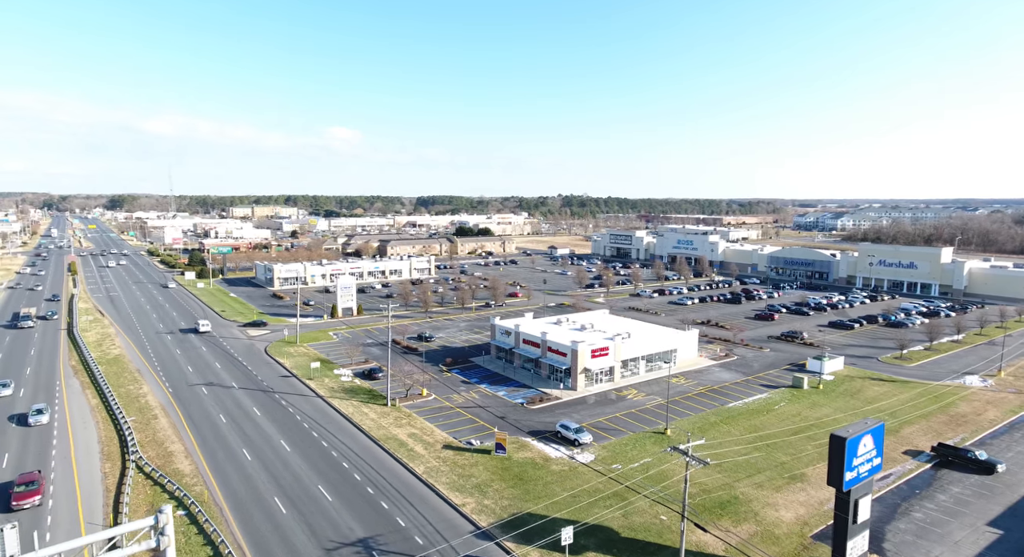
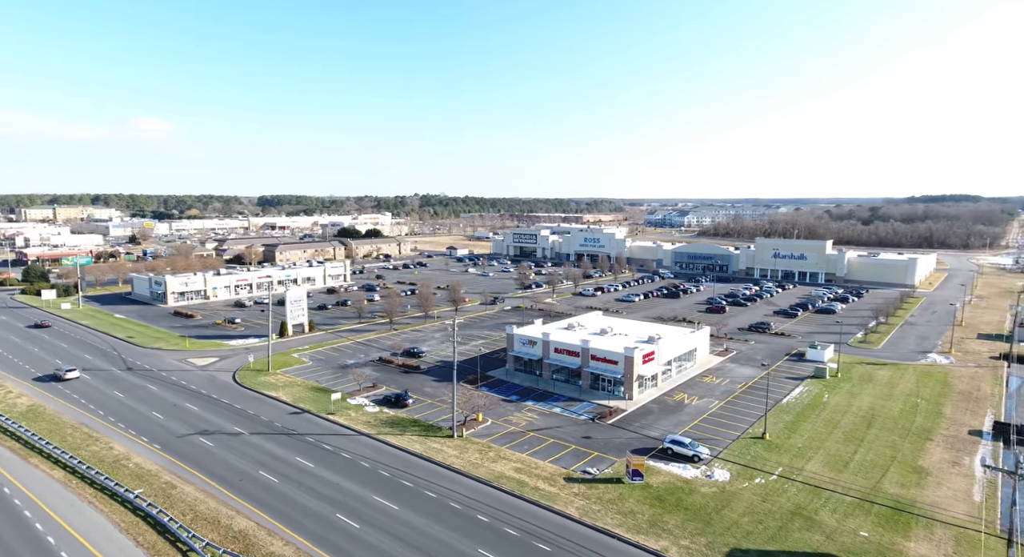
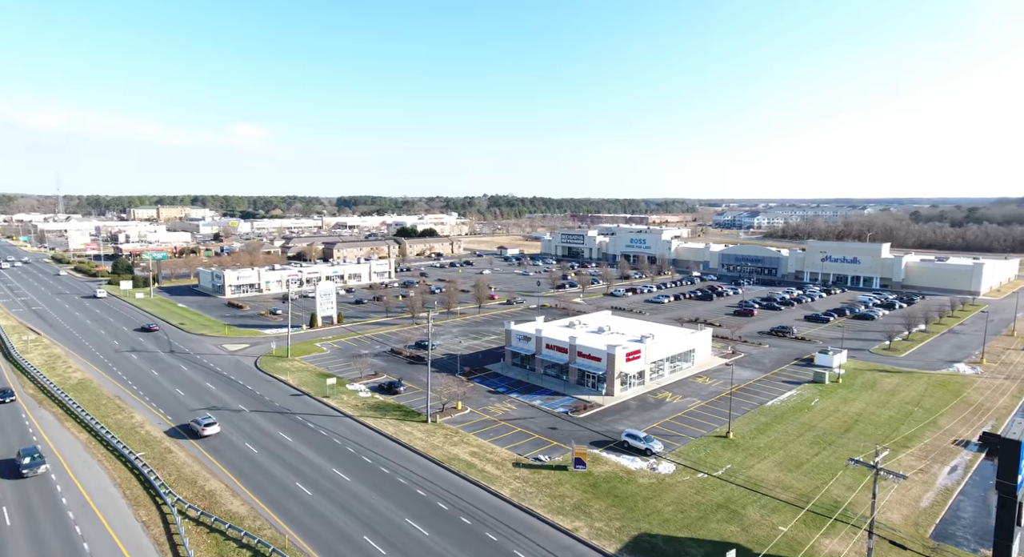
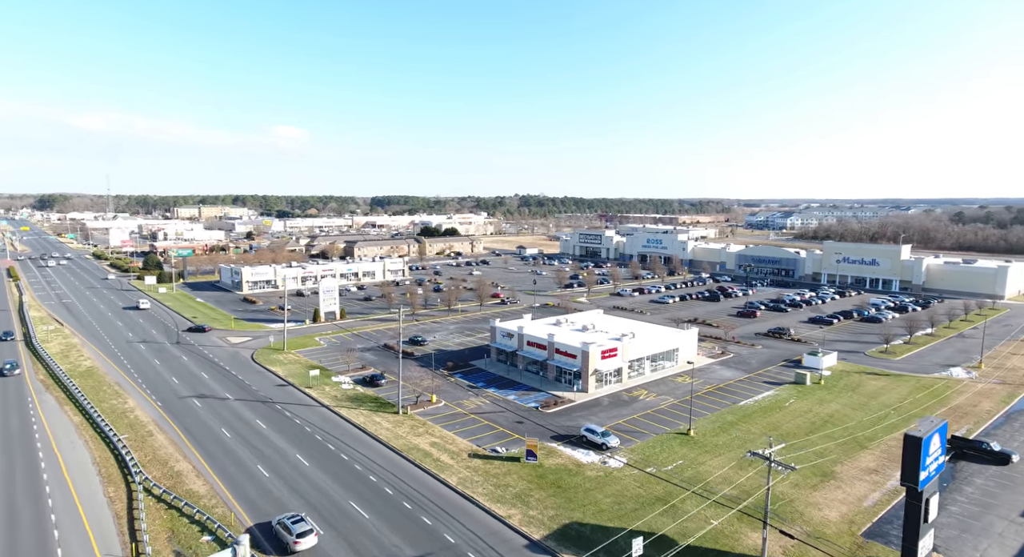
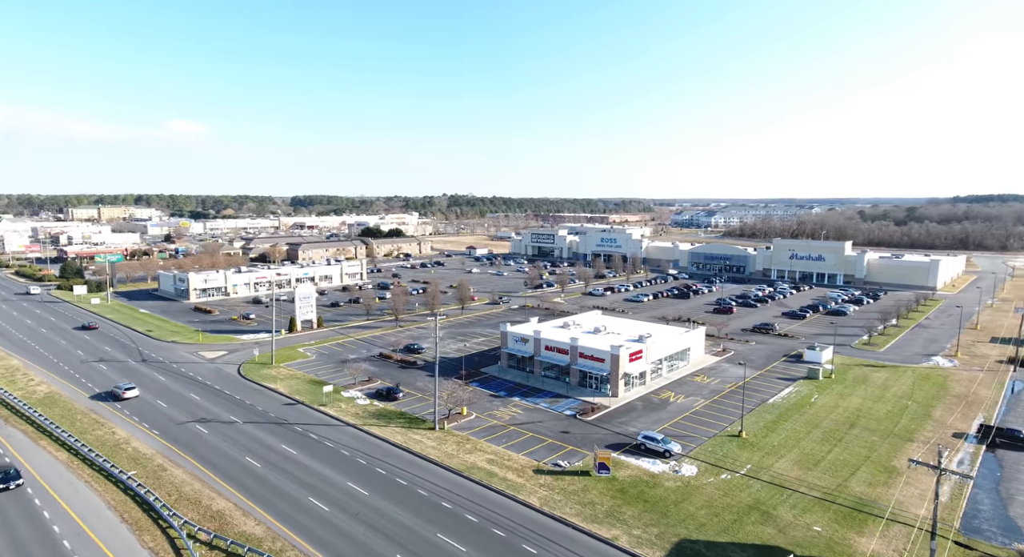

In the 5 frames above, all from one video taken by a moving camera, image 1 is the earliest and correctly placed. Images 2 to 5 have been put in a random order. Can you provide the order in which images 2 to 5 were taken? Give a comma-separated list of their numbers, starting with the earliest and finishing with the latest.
4, 3, 5, 2
